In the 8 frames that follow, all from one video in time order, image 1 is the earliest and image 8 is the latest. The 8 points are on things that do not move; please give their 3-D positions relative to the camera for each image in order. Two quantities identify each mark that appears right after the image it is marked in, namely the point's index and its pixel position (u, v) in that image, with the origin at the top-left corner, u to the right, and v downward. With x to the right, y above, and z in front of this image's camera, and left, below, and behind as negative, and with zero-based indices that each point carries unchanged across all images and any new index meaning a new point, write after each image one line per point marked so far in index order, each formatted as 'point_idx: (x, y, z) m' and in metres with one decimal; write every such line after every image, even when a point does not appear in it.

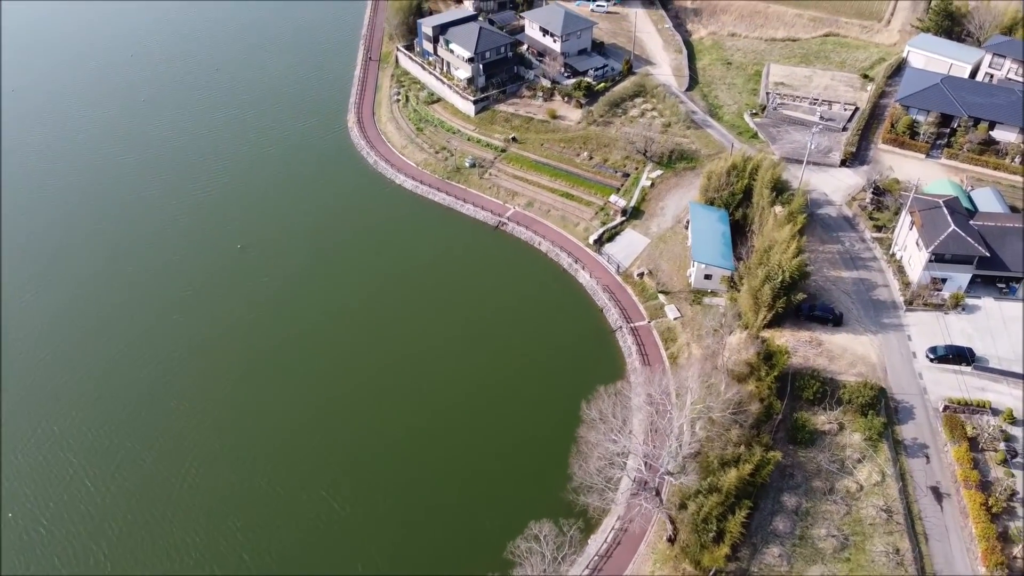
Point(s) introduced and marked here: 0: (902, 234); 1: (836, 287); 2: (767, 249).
0: (+9.4, +1.3, +19.8) m
1: (+7.6, 0.0, +19.4) m
2: (+5.7, +0.8, +18.3) m
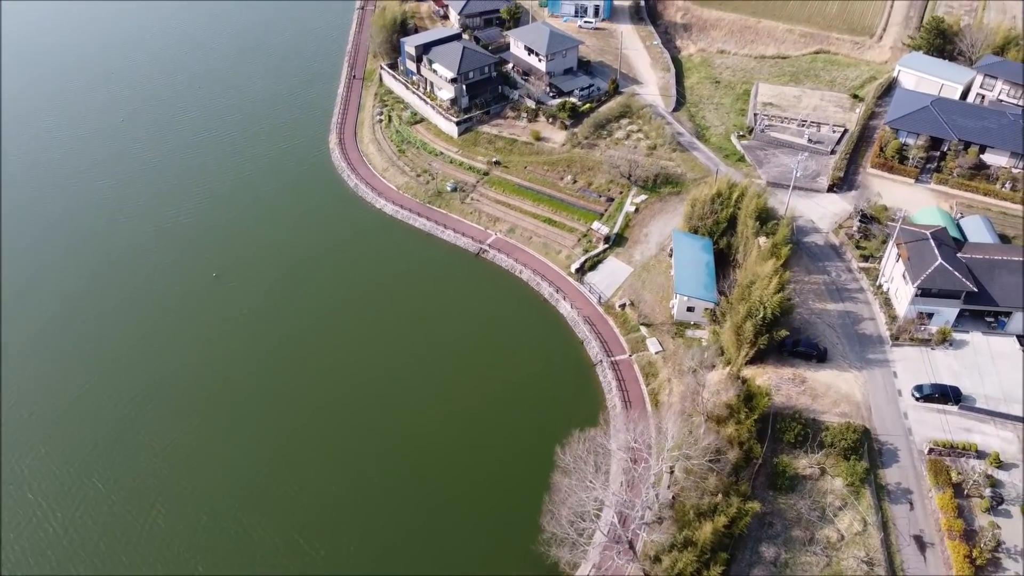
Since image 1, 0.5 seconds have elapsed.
0: (+8.9, +0.5, +19.4) m
1: (+7.1, -0.7, +19.0) m
2: (+5.1, +0.1, +17.9) m
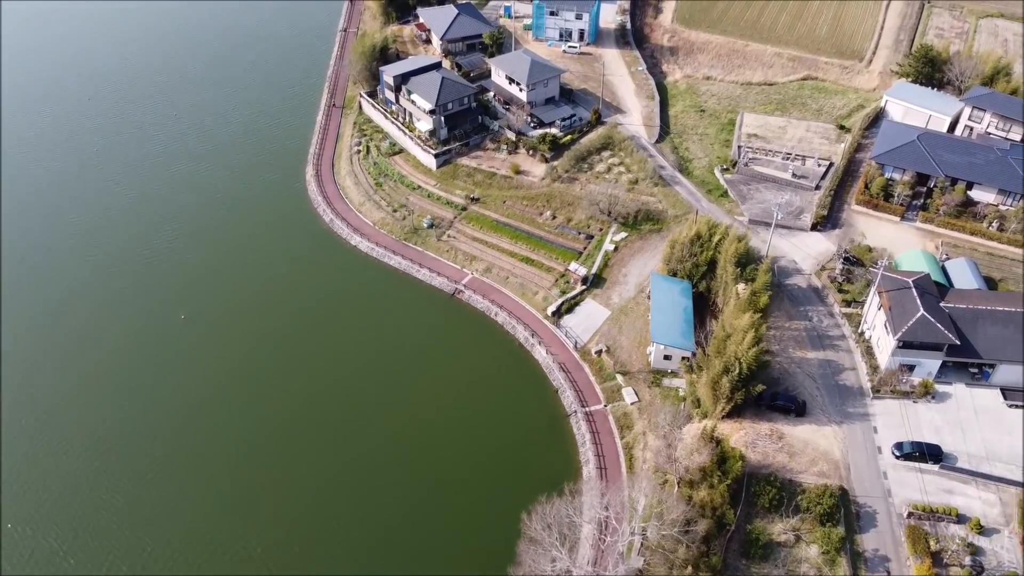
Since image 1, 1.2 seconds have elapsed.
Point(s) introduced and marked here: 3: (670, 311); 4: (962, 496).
0: (+8.3, -0.6, +18.9) m
1: (+6.5, -1.8, +18.5) m
2: (+4.5, -1.0, +17.4) m
3: (+3.7, -0.5, +19.4) m
4: (+8.6, -4.0, +15.7) m
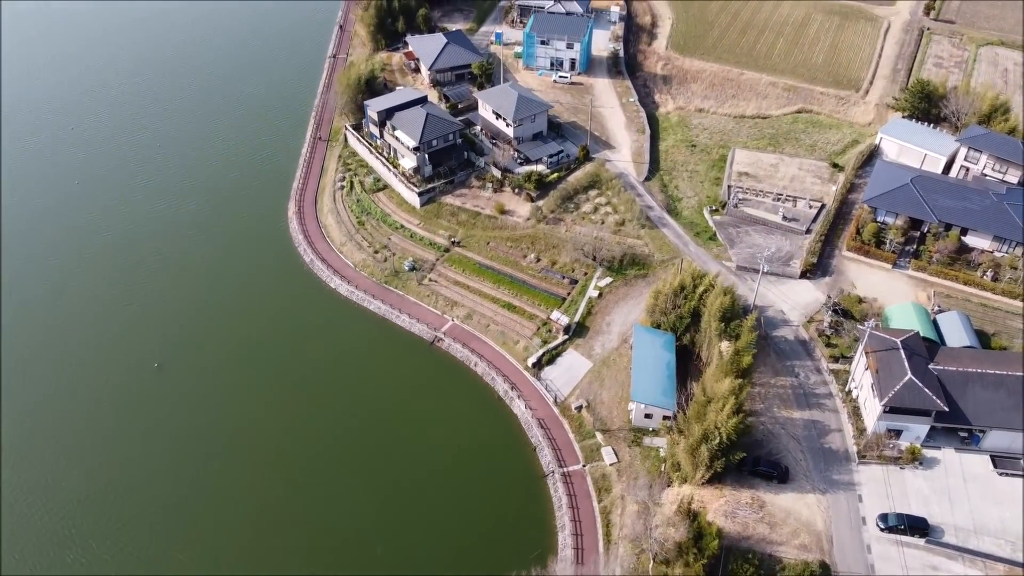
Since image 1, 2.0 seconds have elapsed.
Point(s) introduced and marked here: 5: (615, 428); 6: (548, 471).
0: (+7.7, -1.9, +18.4) m
1: (+6.0, -3.1, +17.9) m
2: (+4.0, -2.3, +16.9) m
3: (+3.2, -1.8, +18.9) m
4: (+8.0, -5.3, +15.1) m
5: (+2.3, -3.2, +18.7) m
6: (+0.8, -4.0, +18.3) m
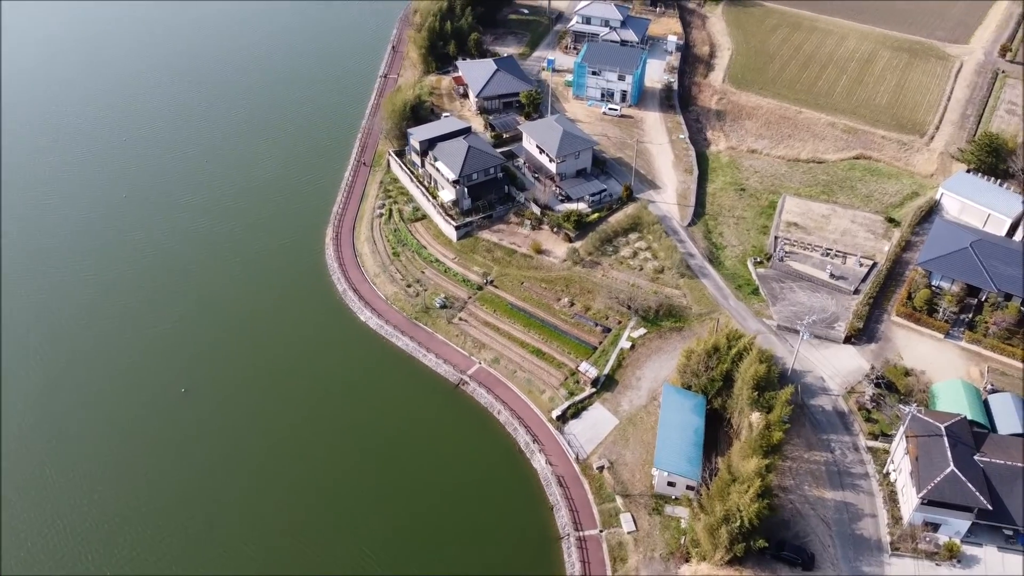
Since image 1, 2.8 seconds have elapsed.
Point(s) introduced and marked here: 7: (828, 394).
0: (+8.2, -3.5, +17.4) m
1: (+6.3, -4.7, +17.1) m
2: (+4.3, -3.7, +16.1) m
3: (+3.7, -3.2, +18.2) m
4: (+8.0, -6.9, +14.1) m
5: (+2.7, -4.5, +18.0) m
6: (+1.1, -5.3, +17.7) m
7: (+7.5, -2.5, +19.5) m
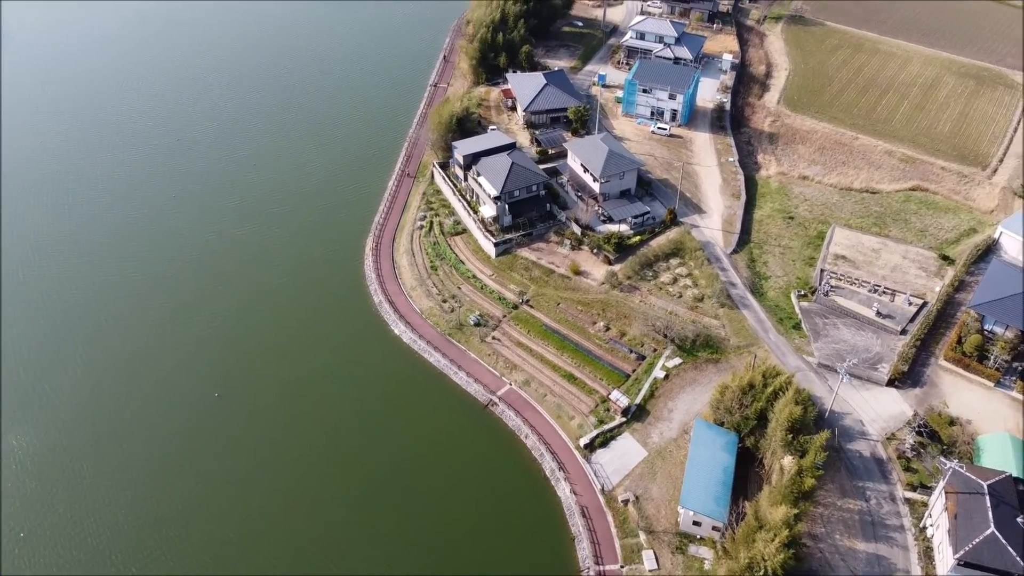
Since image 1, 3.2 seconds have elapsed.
0: (+8.6, -4.5, +16.7) m
1: (+6.7, -5.5, +16.5) m
2: (+4.7, -4.5, +15.7) m
3: (+4.2, -3.9, +17.8) m
4: (+8.1, -7.9, +13.5) m
5: (+3.2, -5.2, +17.7) m
6: (+1.5, -5.9, +17.4) m
7: (+8.1, -3.5, +18.8) m
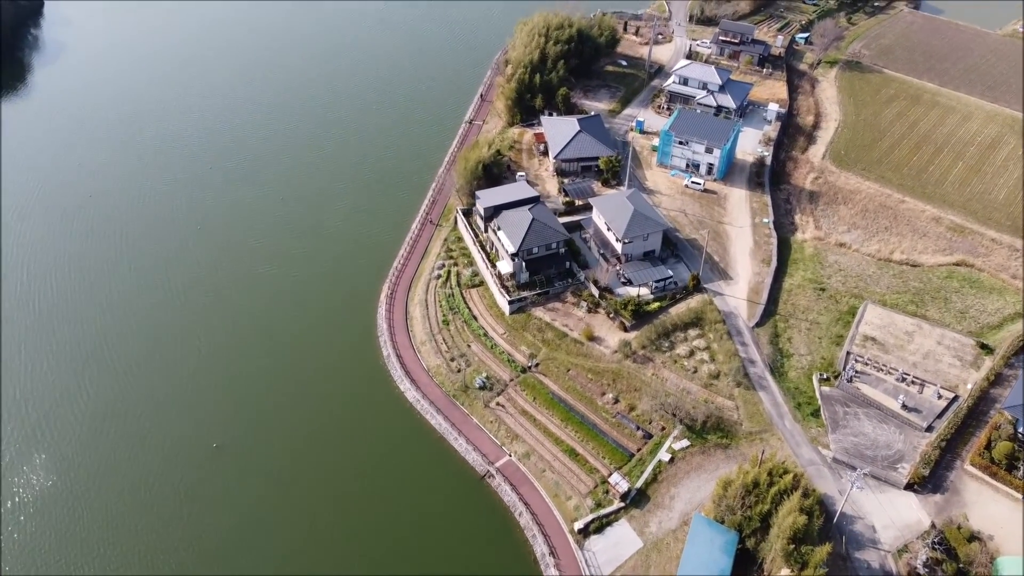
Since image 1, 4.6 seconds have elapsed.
0: (+8.2, -6.7, +15.6) m
1: (+6.2, -7.6, +15.5) m
2: (+4.2, -6.5, +14.8) m
3: (+3.9, -5.9, +16.9) m
4: (+7.3, -10.0, +12.4) m
5: (+2.8, -7.1, +16.9) m
6: (+1.1, -7.7, +16.8) m
7: (+7.9, -5.6, +17.7) m
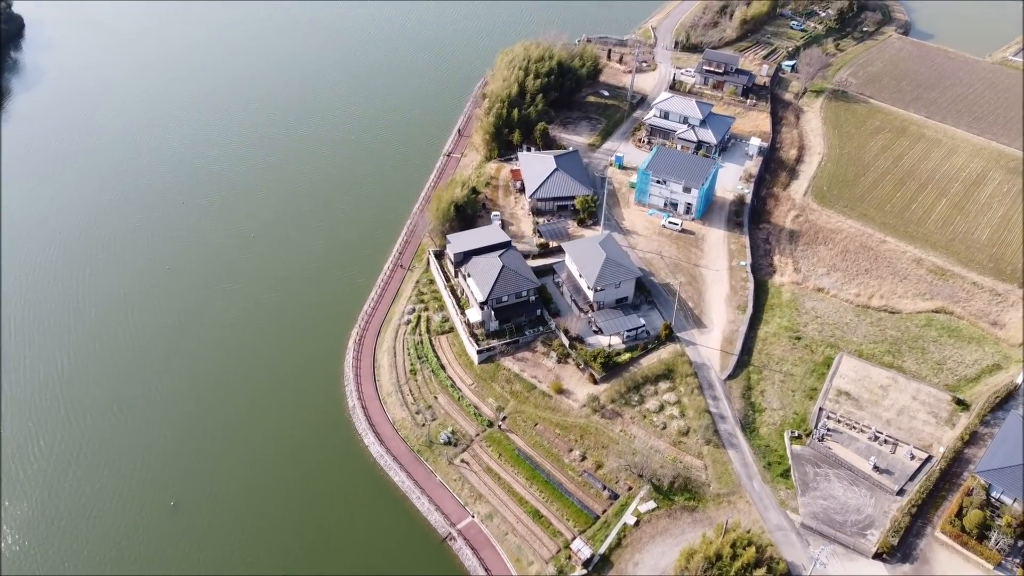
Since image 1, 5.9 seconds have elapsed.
0: (+7.2, -8.1, +15.1) m
1: (+5.2, -9.0, +15.0) m
2: (+3.2, -7.9, +14.4) m
3: (+3.0, -7.3, +16.5) m
4: (+6.3, -11.4, +11.9) m
5: (+1.9, -8.5, +16.5) m
6: (+0.1, -9.1, +16.4) m
7: (+7.0, -7.1, +17.3) m
